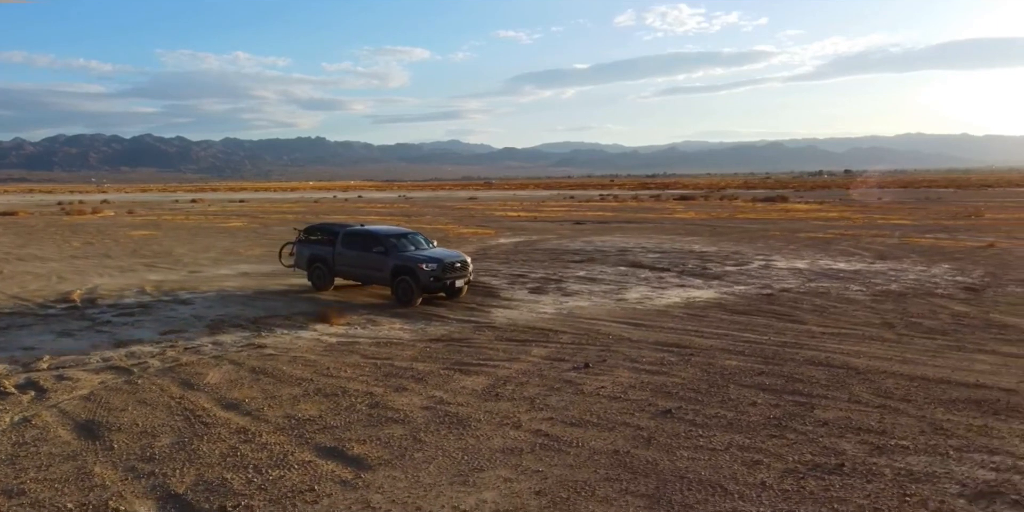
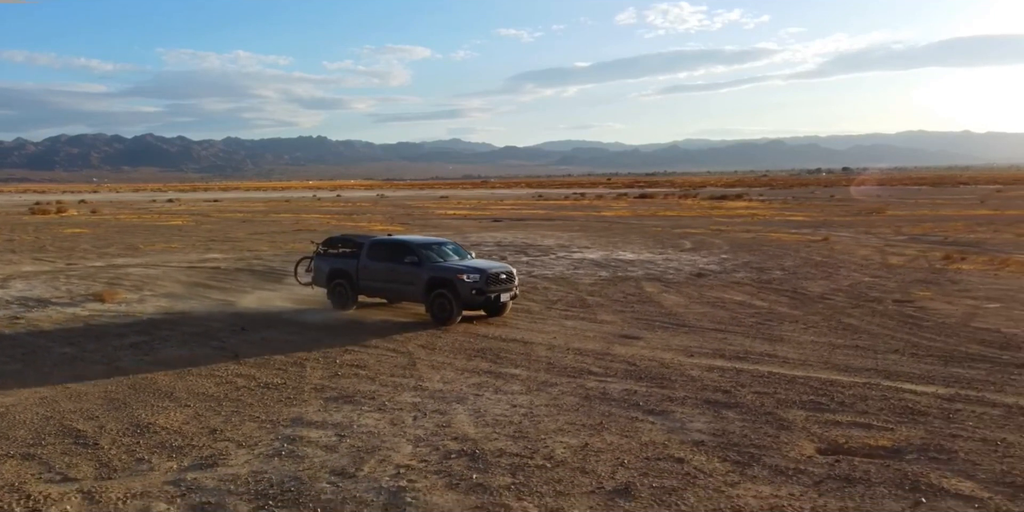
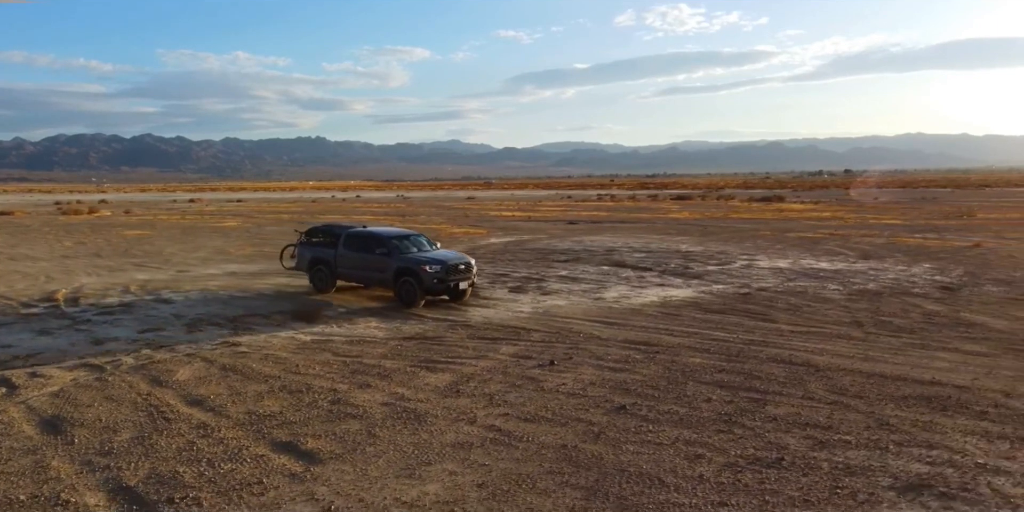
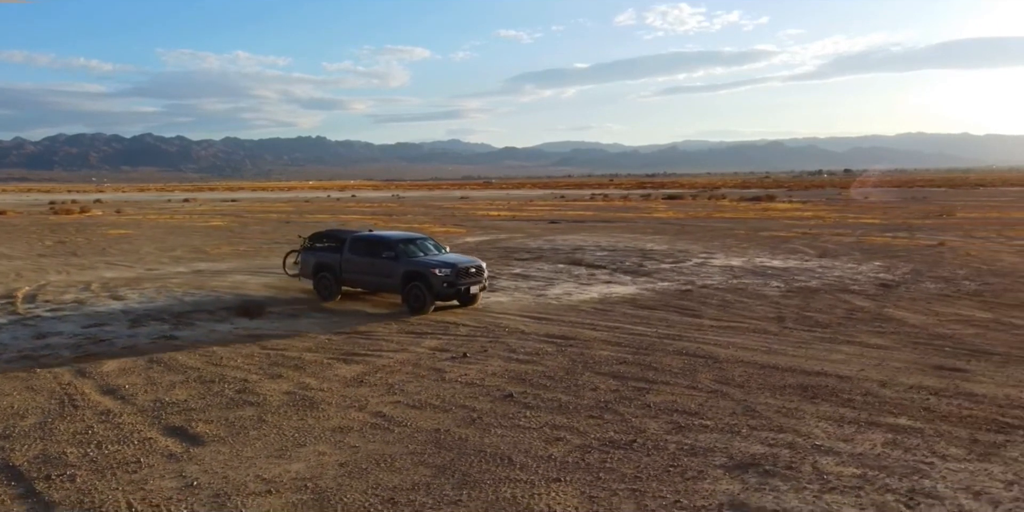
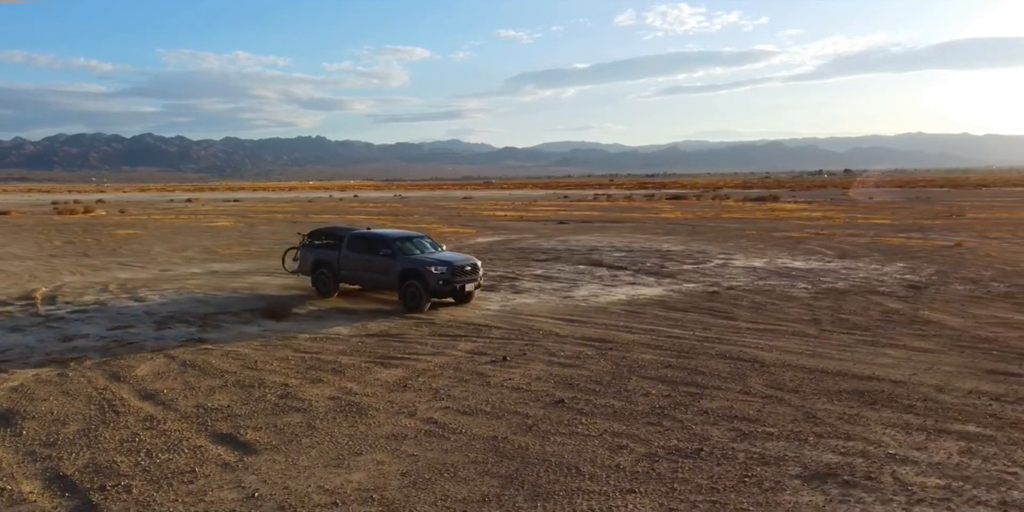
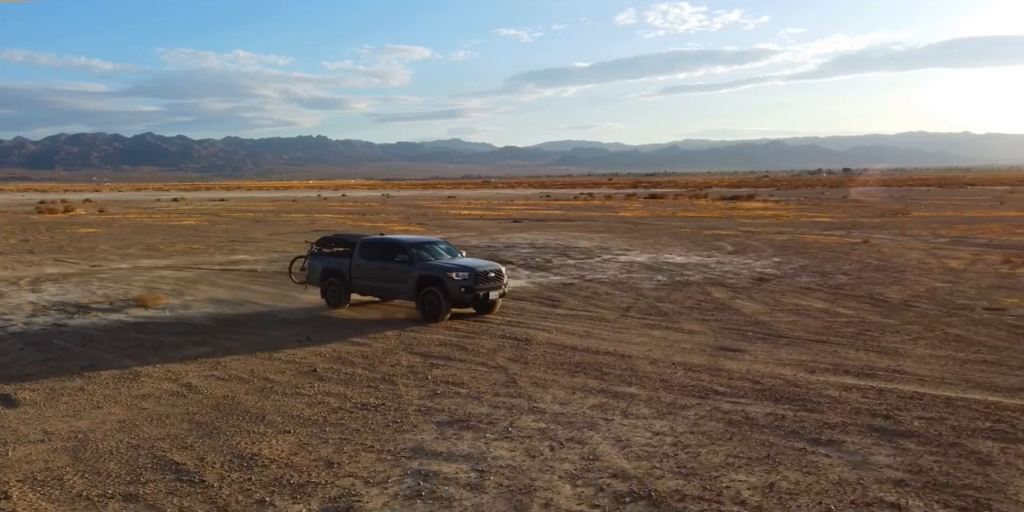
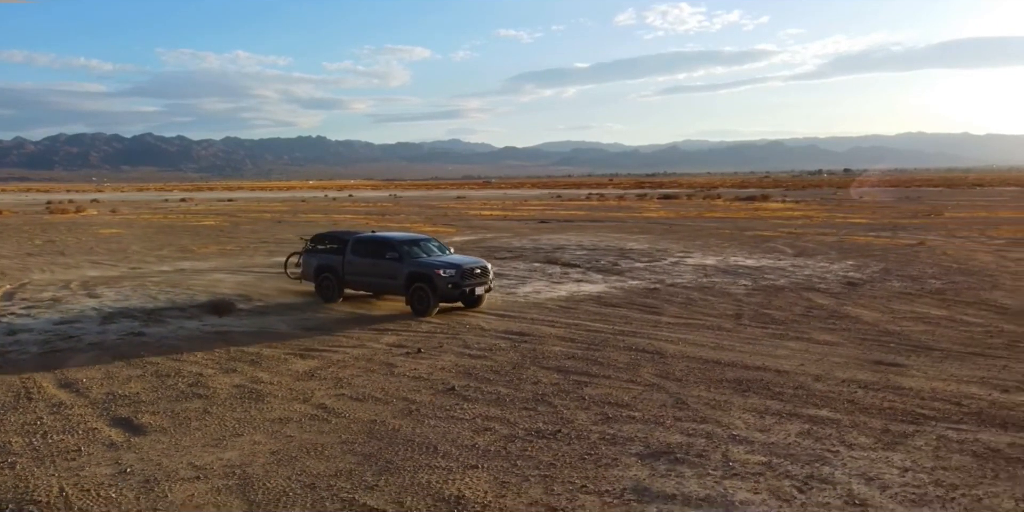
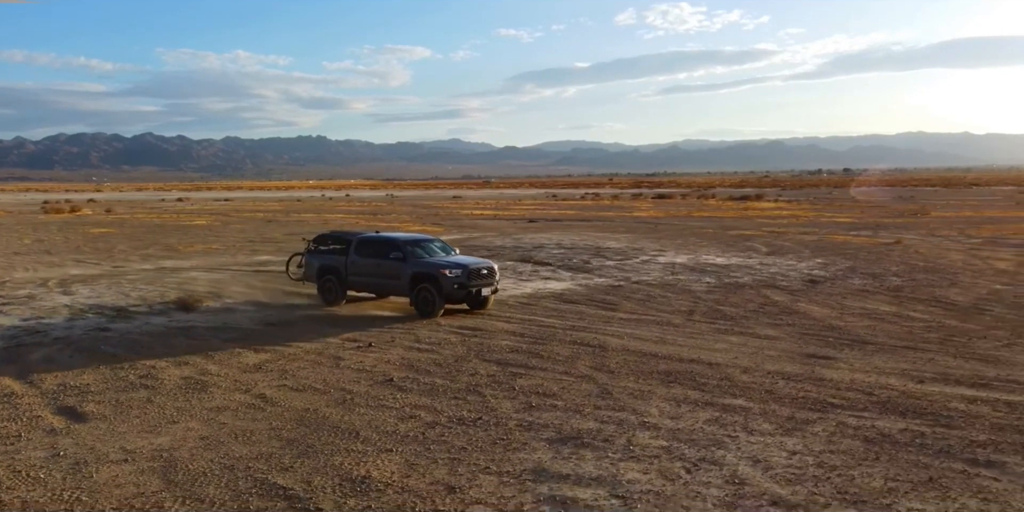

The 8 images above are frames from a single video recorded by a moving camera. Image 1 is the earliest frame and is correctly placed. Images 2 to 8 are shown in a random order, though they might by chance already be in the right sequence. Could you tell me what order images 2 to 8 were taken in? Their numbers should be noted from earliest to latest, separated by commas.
3, 5, 4, 7, 8, 6, 2
